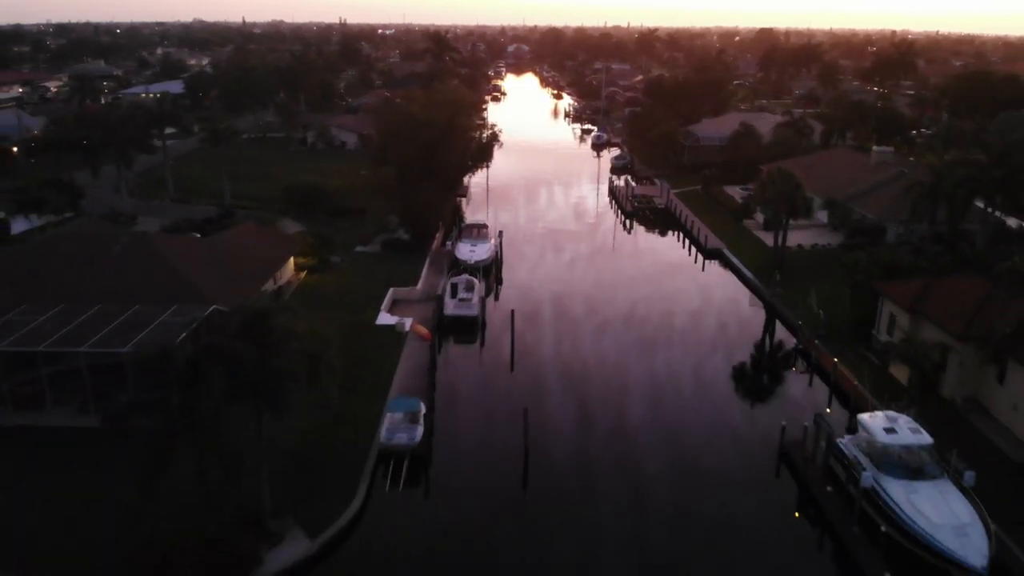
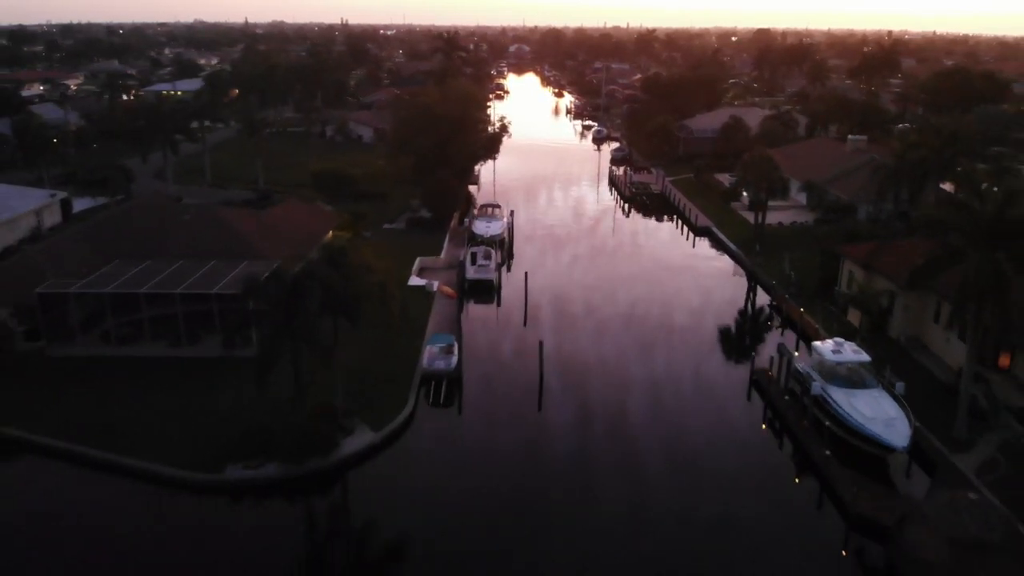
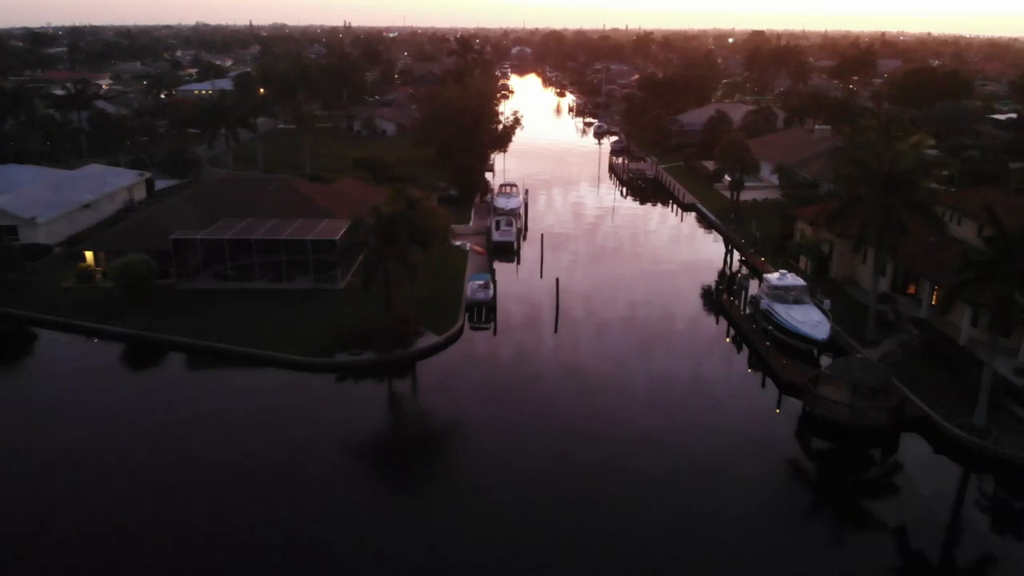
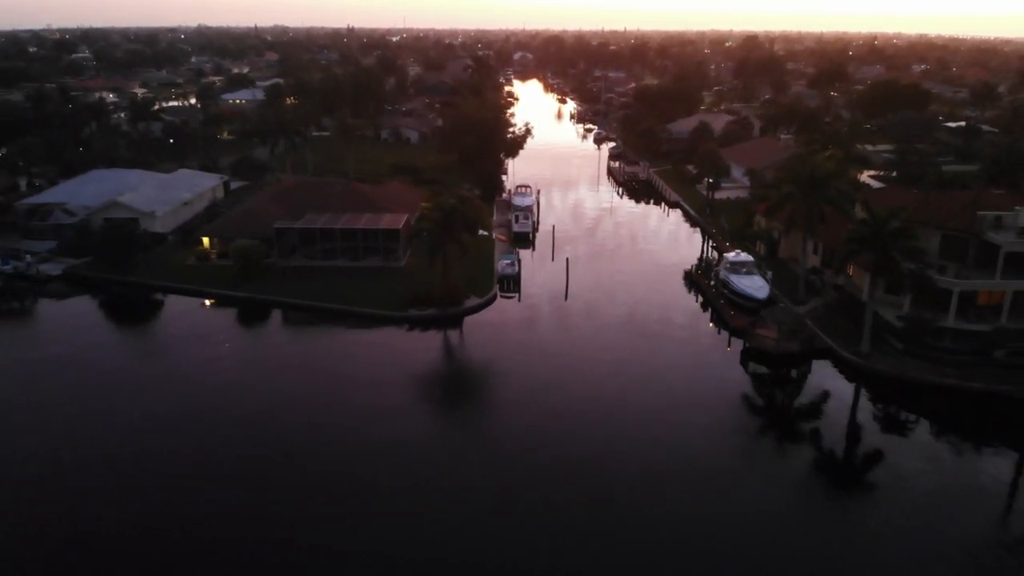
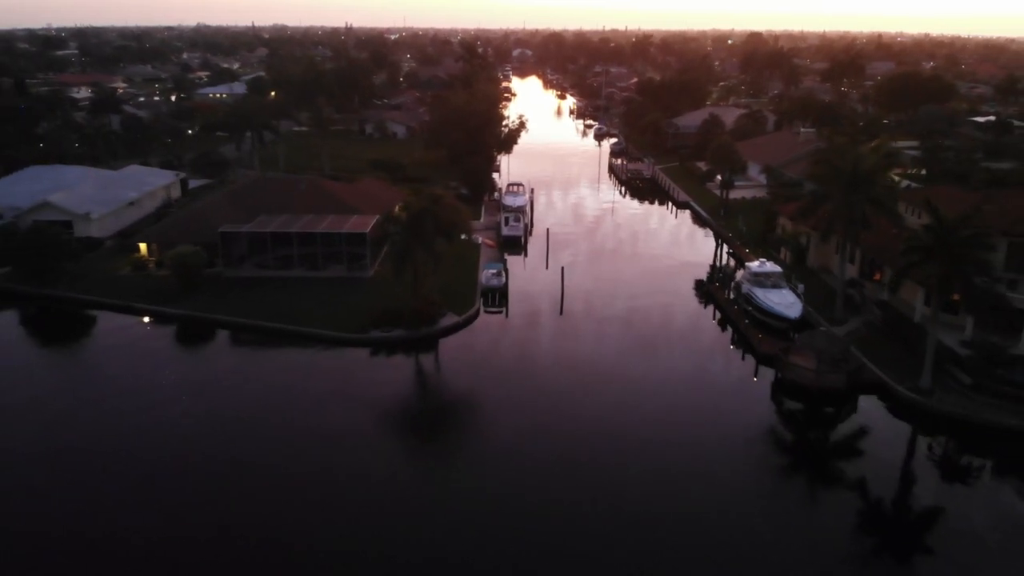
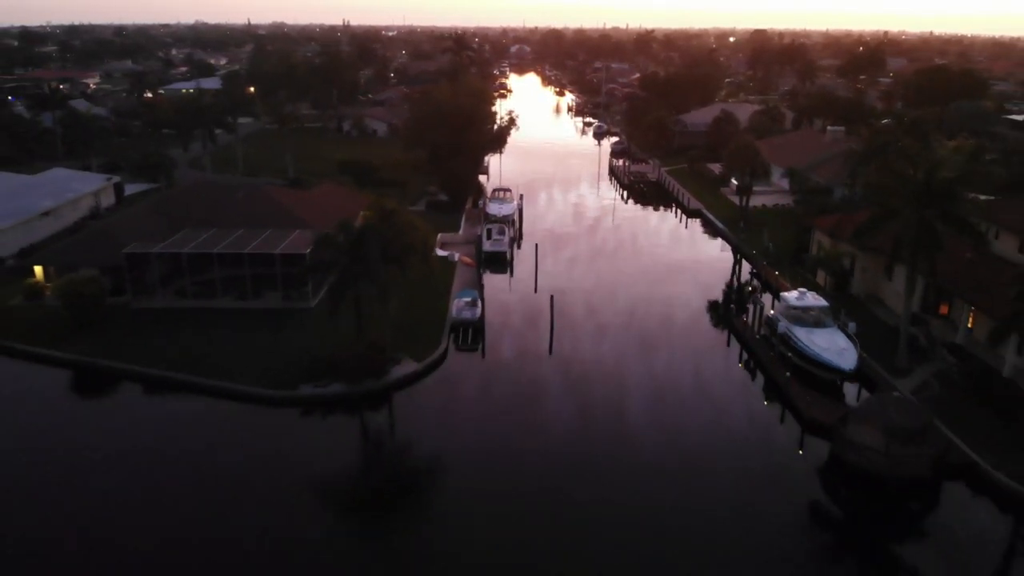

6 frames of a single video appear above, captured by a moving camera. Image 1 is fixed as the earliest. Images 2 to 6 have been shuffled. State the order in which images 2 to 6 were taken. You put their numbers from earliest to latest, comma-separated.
2, 6, 3, 5, 4
